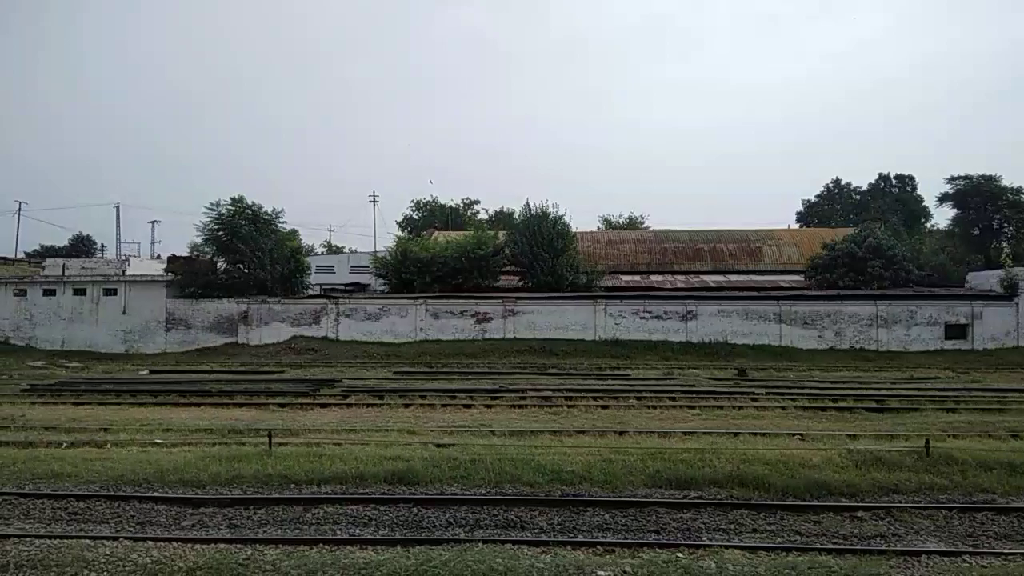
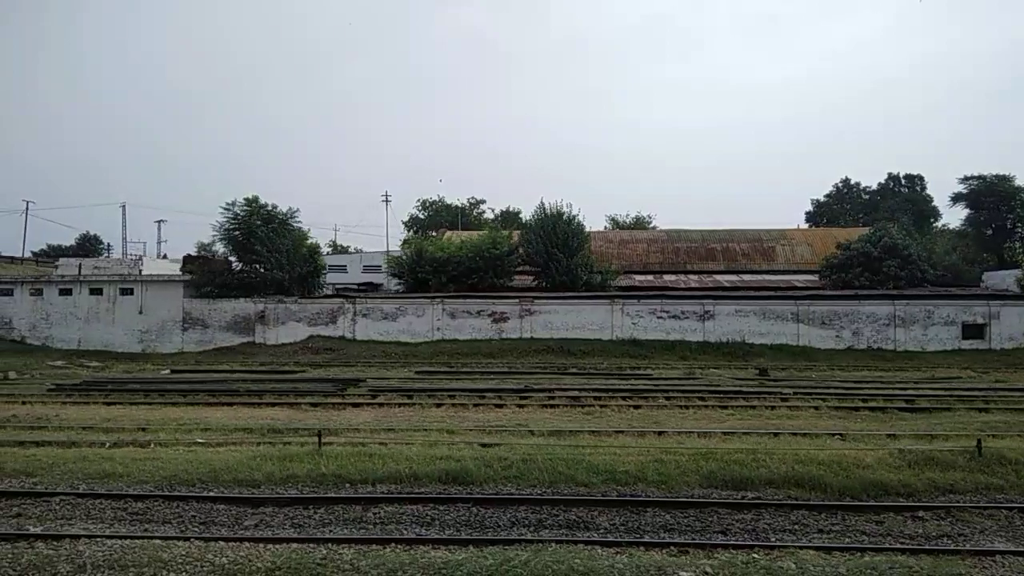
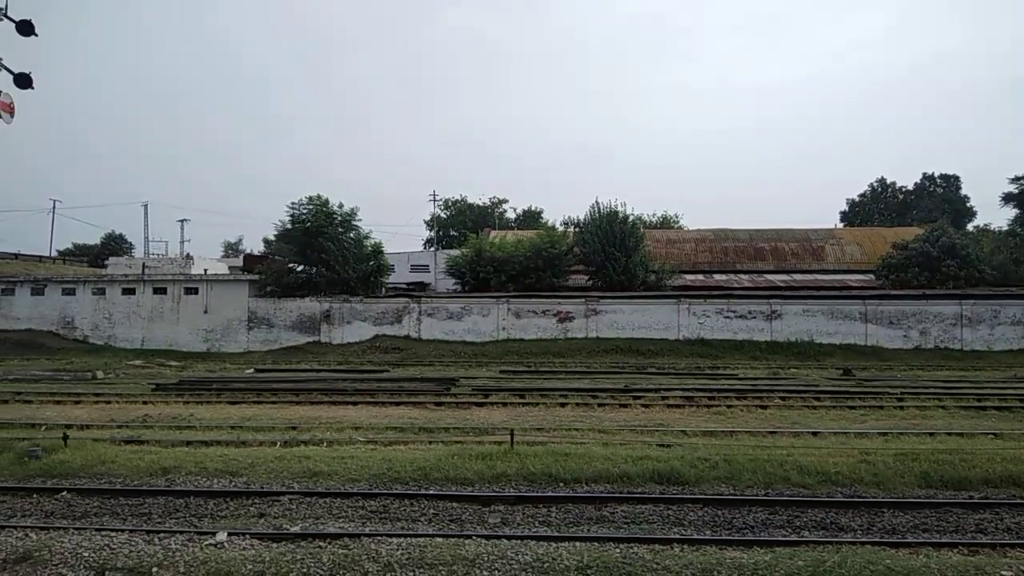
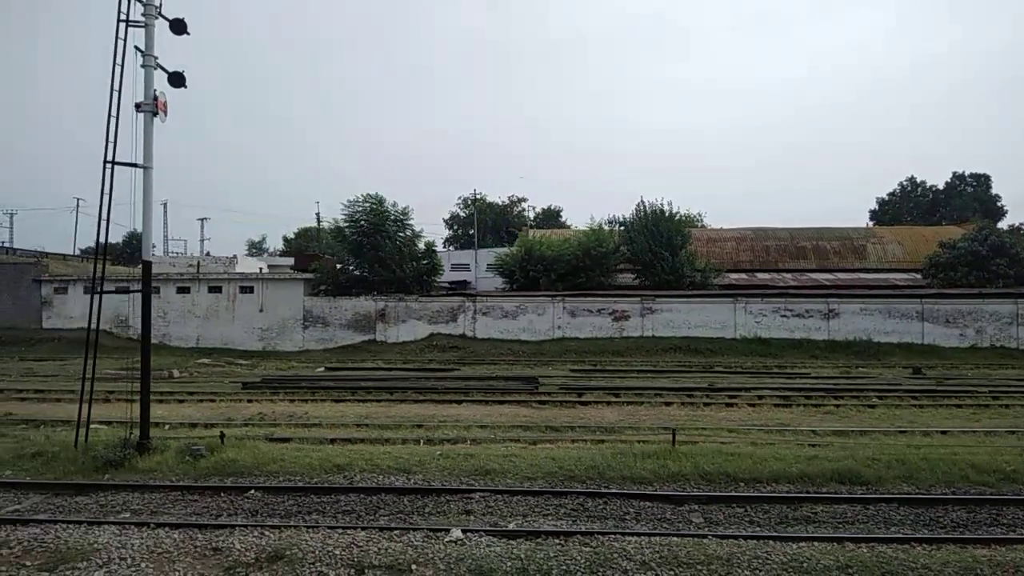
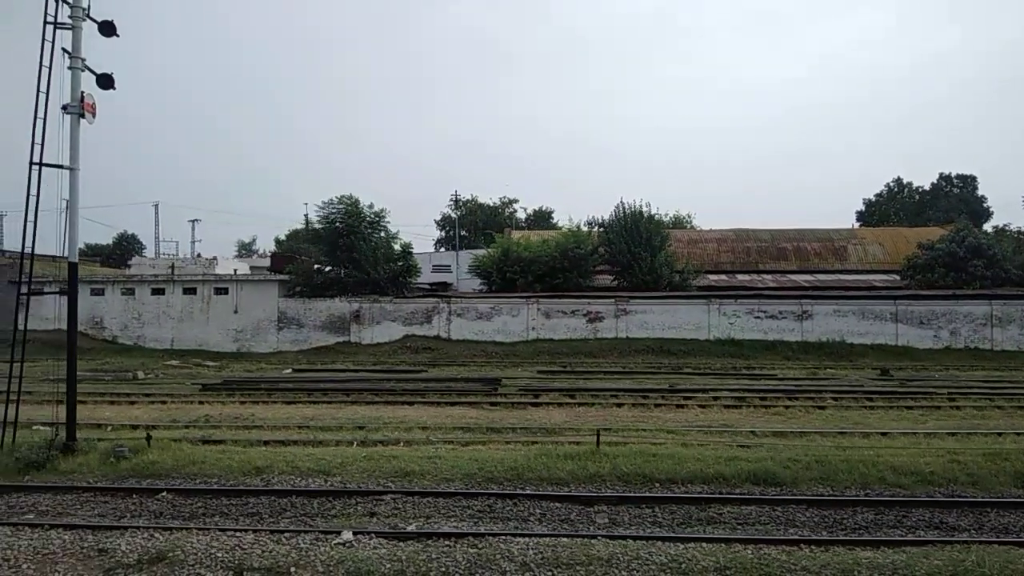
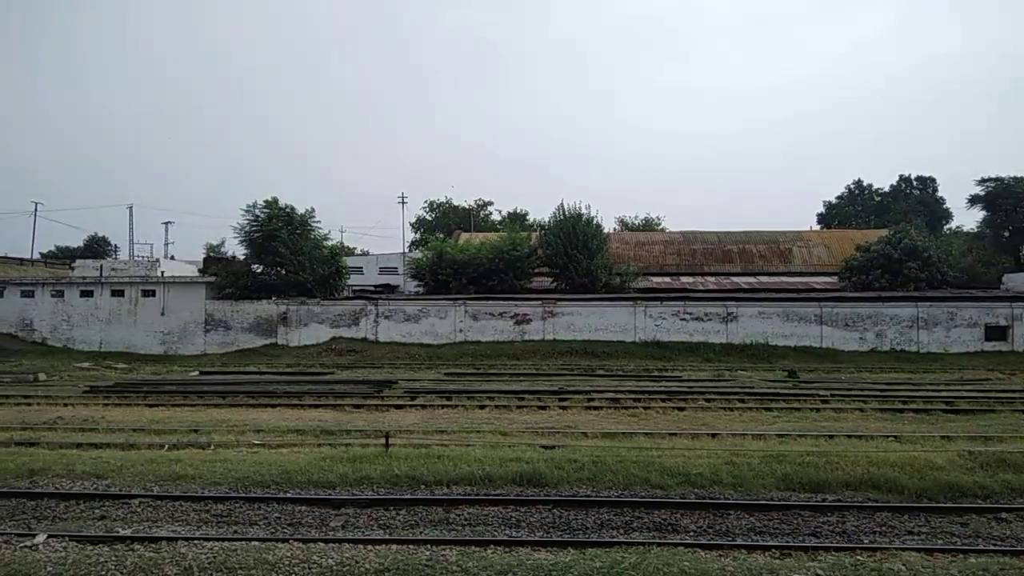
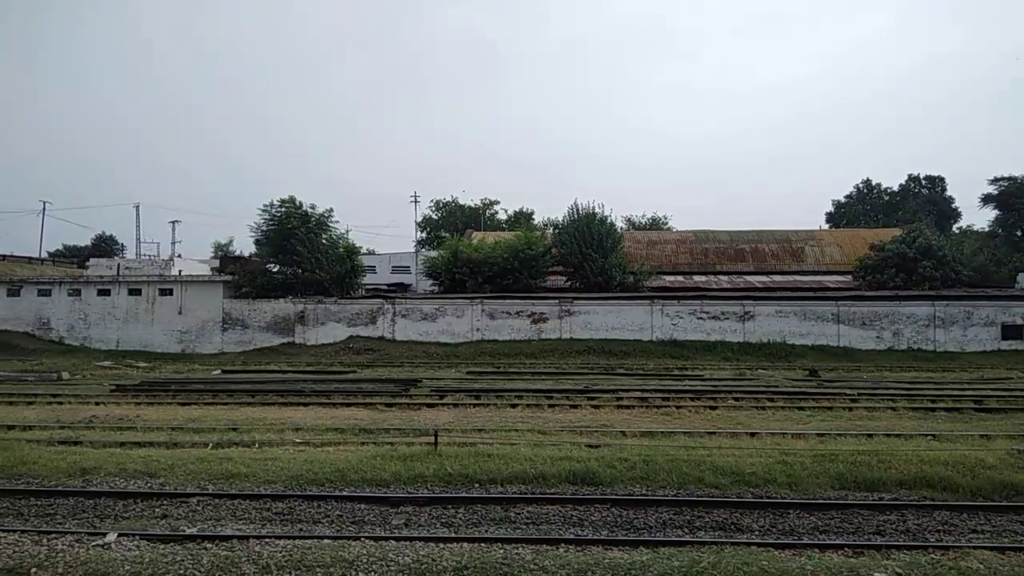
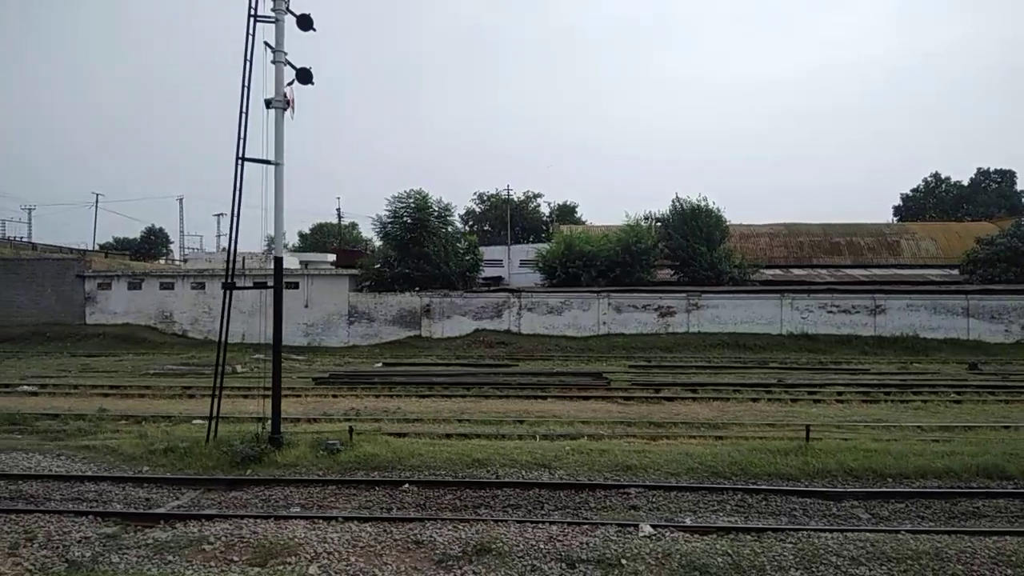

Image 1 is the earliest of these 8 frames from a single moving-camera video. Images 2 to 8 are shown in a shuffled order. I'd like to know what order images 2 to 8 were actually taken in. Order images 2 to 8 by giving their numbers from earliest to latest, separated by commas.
2, 6, 7, 3, 5, 4, 8
